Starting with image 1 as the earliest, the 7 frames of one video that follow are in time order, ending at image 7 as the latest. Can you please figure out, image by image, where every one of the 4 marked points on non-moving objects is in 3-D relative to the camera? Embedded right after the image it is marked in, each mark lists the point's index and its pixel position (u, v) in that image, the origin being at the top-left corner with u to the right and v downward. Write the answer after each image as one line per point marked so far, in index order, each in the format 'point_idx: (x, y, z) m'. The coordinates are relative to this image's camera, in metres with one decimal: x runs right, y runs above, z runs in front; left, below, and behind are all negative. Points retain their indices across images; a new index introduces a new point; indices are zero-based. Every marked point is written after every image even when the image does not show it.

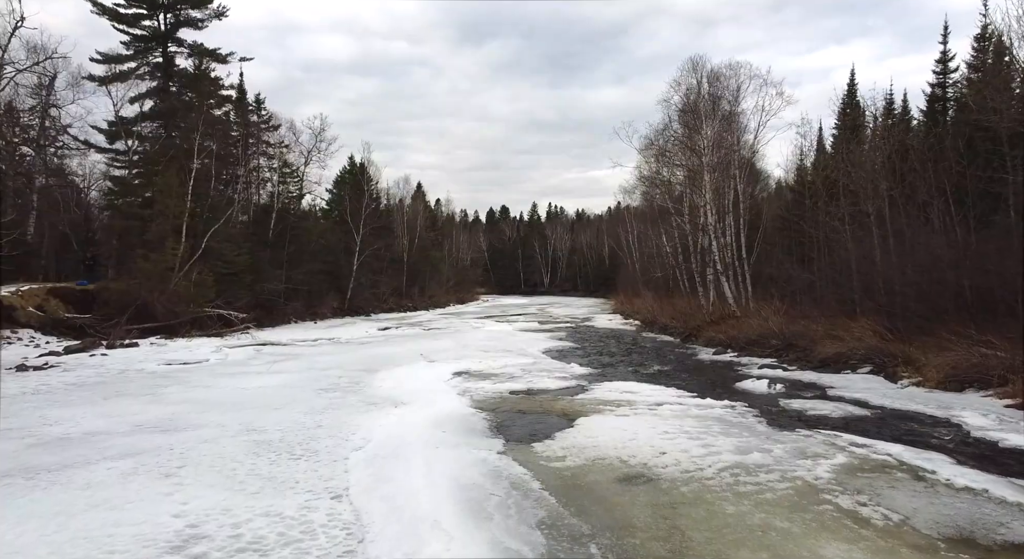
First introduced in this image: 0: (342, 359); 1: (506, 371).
0: (-4.7, -2.2, +17.6) m
1: (-0.1, -2.2, +15.2) m
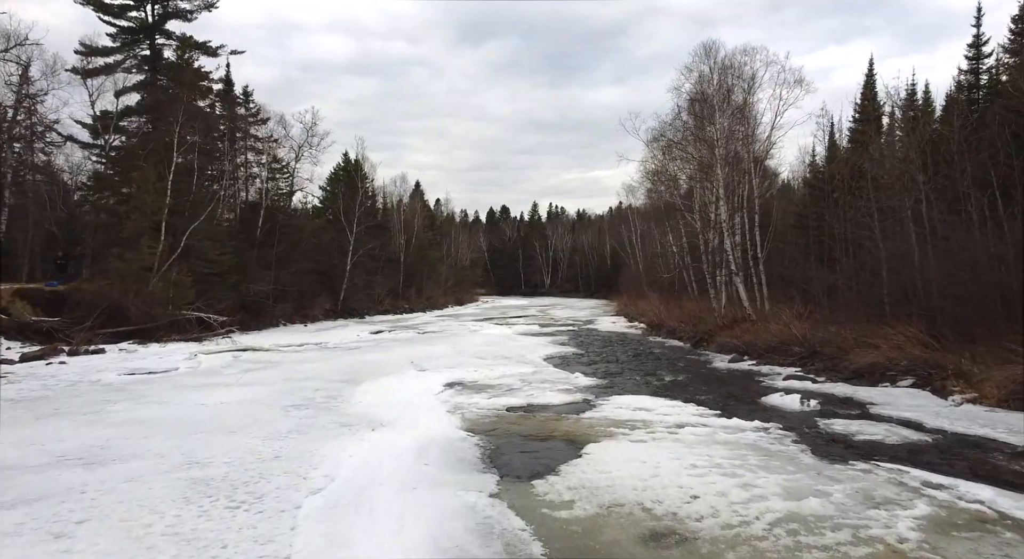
0: (-4.7, -2.2, +16.1) m
1: (-0.2, -2.2, +13.8) m
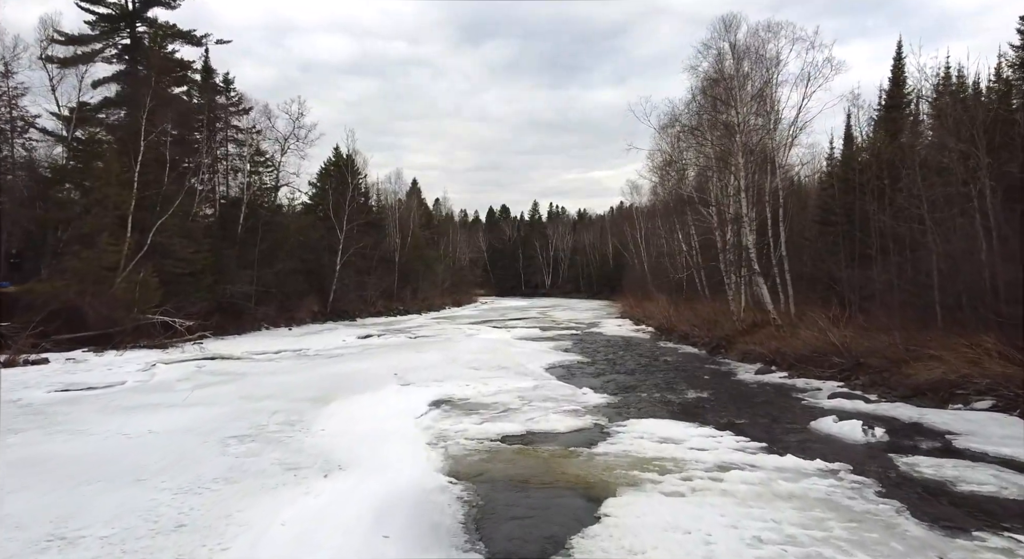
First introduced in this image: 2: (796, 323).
0: (-4.8, -2.2, +14.1) m
1: (-0.2, -2.2, +11.8) m
2: (+7.8, -1.2, +17.6) m
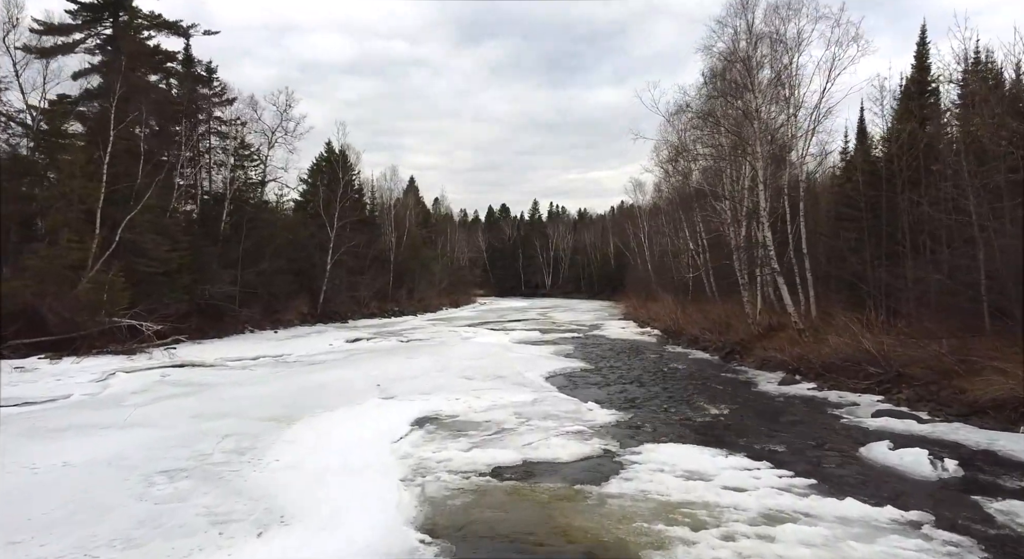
0: (-4.8, -2.2, +12.6) m
1: (-0.3, -2.2, +10.3) m
2: (+7.7, -1.2, +16.1) m
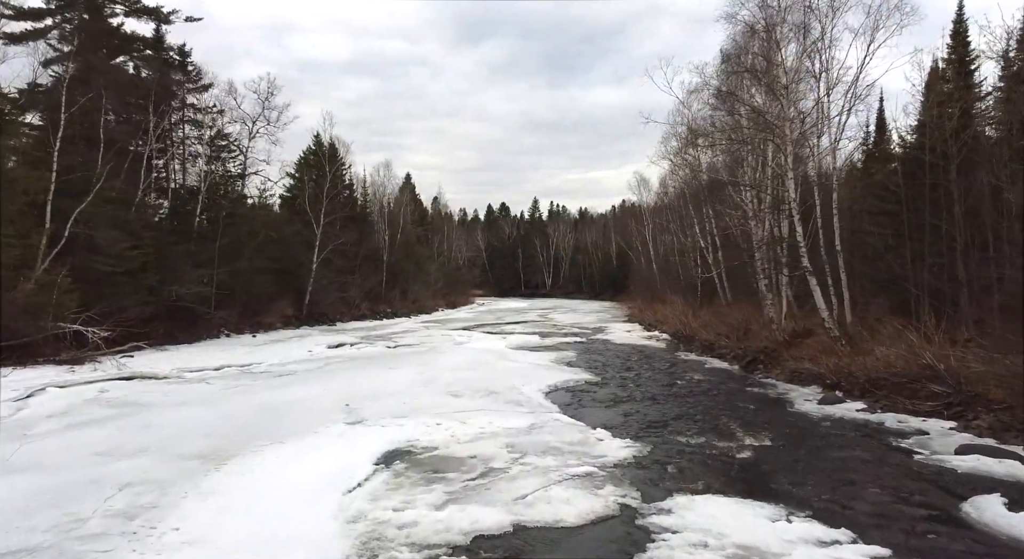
0: (-4.9, -2.2, +10.6) m
1: (-0.4, -2.2, +8.3) m
2: (+7.6, -1.2, +14.1) m
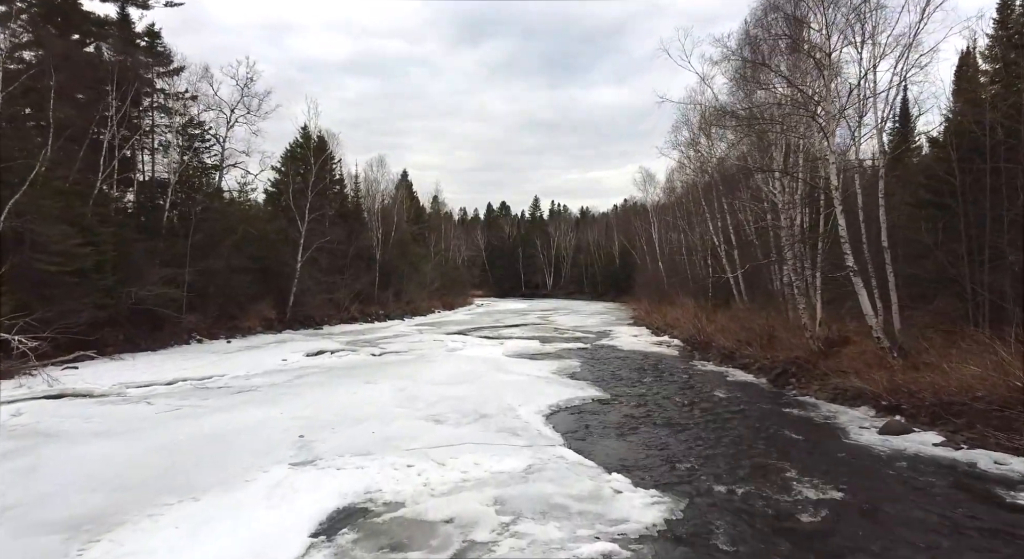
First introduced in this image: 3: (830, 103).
0: (-5.0, -2.2, +8.5) m
1: (-0.5, -2.2, +6.2) m
2: (+7.5, -1.2, +12.0) m
3: (+6.6, +3.7, +13.4) m
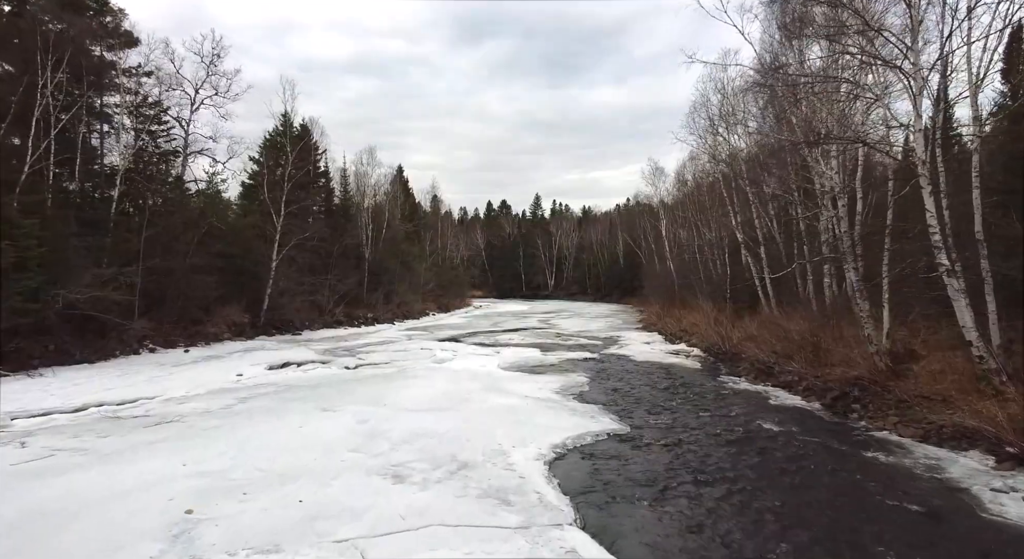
0: (-5.2, -2.2, +5.7) m
1: (-0.6, -2.2, +3.3) m
2: (+7.4, -1.2, +9.1) m
3: (+6.5, +3.7, +10.5) m
